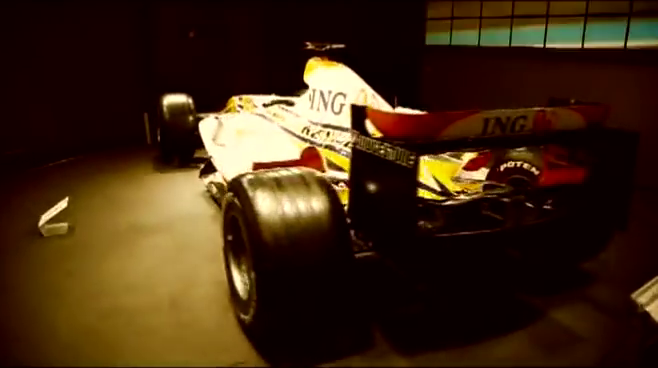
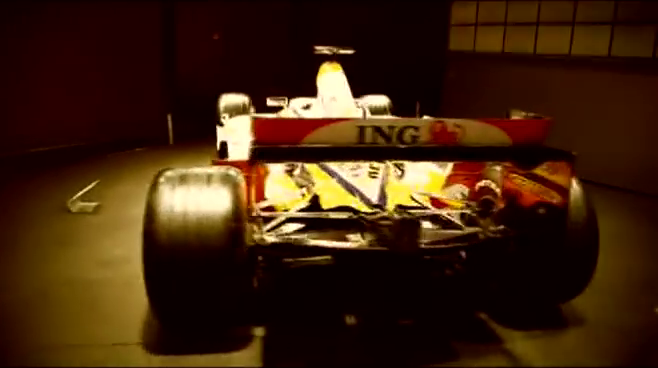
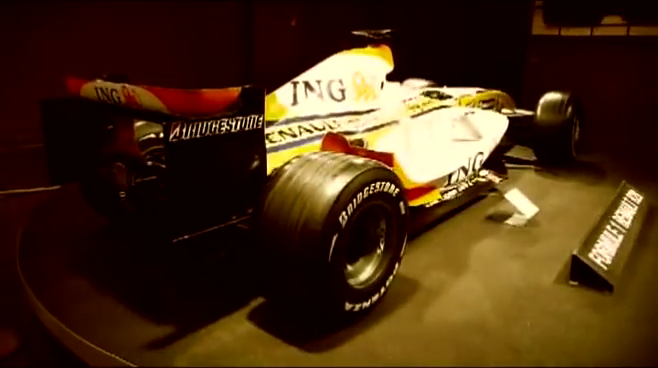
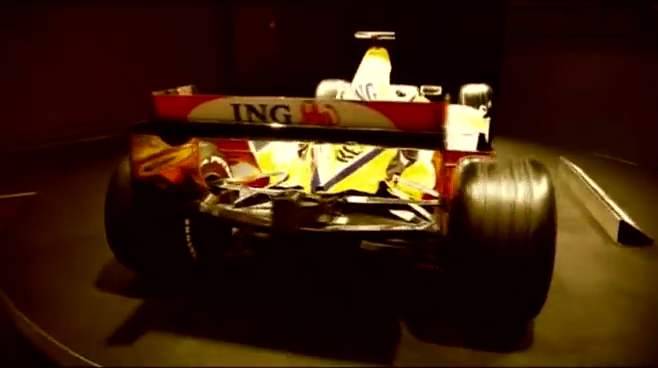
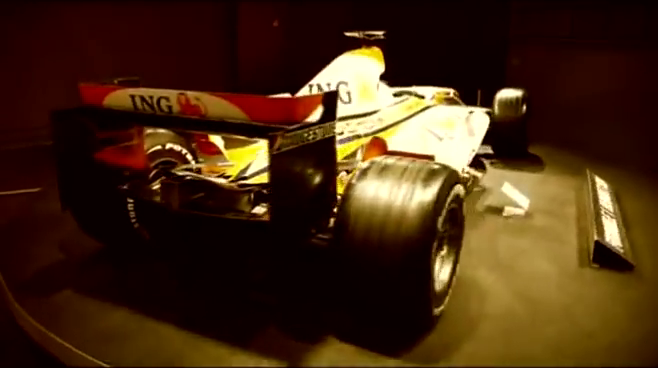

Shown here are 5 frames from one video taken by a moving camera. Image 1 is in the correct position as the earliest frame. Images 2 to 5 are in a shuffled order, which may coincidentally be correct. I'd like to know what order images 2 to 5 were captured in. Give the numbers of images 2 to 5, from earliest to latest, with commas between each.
2, 4, 5, 3
